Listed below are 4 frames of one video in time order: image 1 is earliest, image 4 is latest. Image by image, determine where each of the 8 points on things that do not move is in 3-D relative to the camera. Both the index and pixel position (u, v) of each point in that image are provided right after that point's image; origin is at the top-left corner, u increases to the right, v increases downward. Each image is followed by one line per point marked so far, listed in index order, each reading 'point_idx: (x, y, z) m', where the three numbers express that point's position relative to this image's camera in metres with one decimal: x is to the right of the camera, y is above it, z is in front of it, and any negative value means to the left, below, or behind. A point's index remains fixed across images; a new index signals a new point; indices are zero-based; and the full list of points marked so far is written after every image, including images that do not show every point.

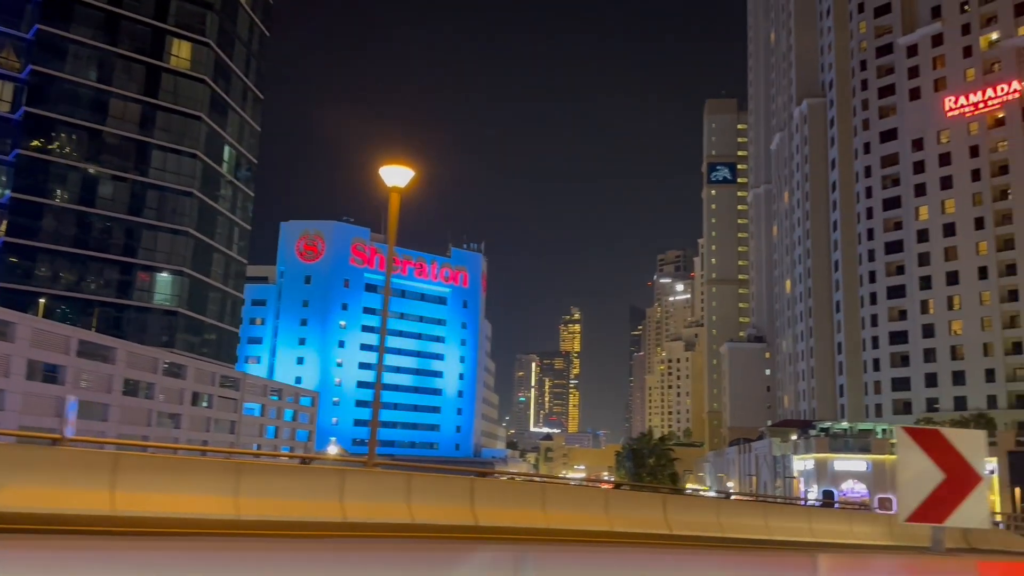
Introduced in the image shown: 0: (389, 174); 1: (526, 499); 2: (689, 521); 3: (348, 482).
0: (-2.2, +2.1, +15.0) m
1: (+0.2, -4.0, +15.8) m
2: (+3.8, -5.0, +17.9) m
3: (-2.7, -3.2, +13.8) m
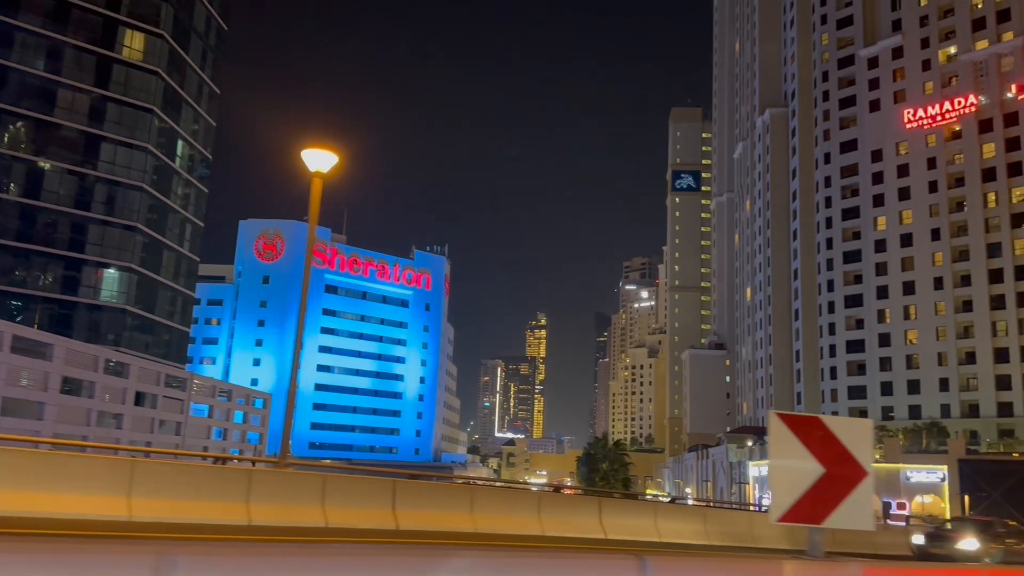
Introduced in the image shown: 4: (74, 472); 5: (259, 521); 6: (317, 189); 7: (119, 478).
0: (-3.5, +2.2, +14.3) m
1: (-1.1, -3.9, +15.2) m
2: (+2.3, -5.0, +17.4) m
3: (-4.0, -3.0, +13.0) m
4: (-5.9, -2.4, +11.2) m
5: (-3.8, -3.5, +12.7) m
6: (-3.3, +1.7, +14.4) m
7: (-5.4, -2.6, +11.6) m
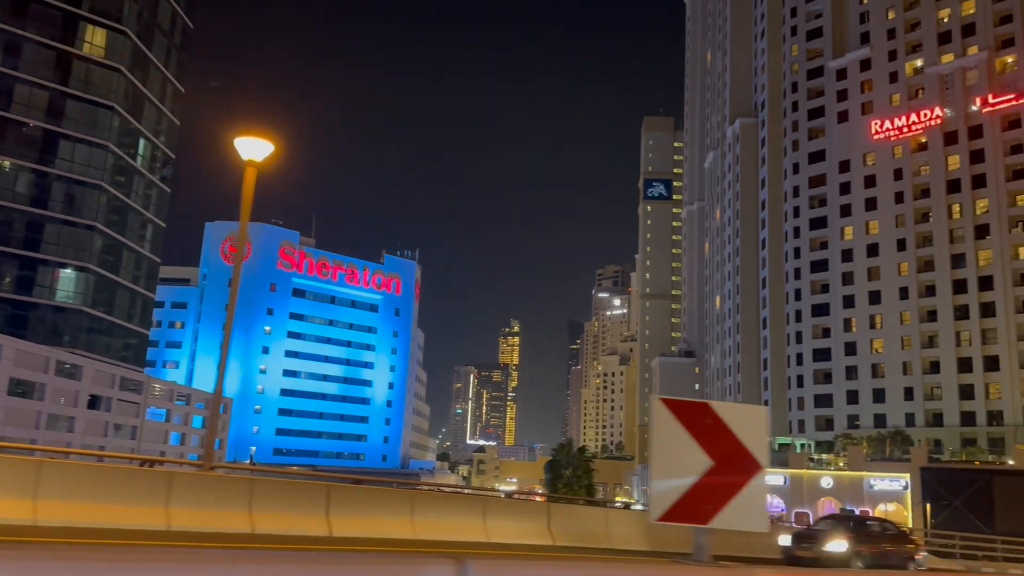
0: (-4.4, +2.3, +13.8) m
1: (-2.2, -3.8, +14.6) m
2: (+1.2, -5.0, +16.9) m
3: (-4.9, -2.9, +12.4) m
4: (-6.8, -2.3, +10.5) m
5: (-4.8, -3.4, +12.1) m
6: (-4.3, +1.8, +13.8) m
7: (-6.4, -2.5, +10.9) m
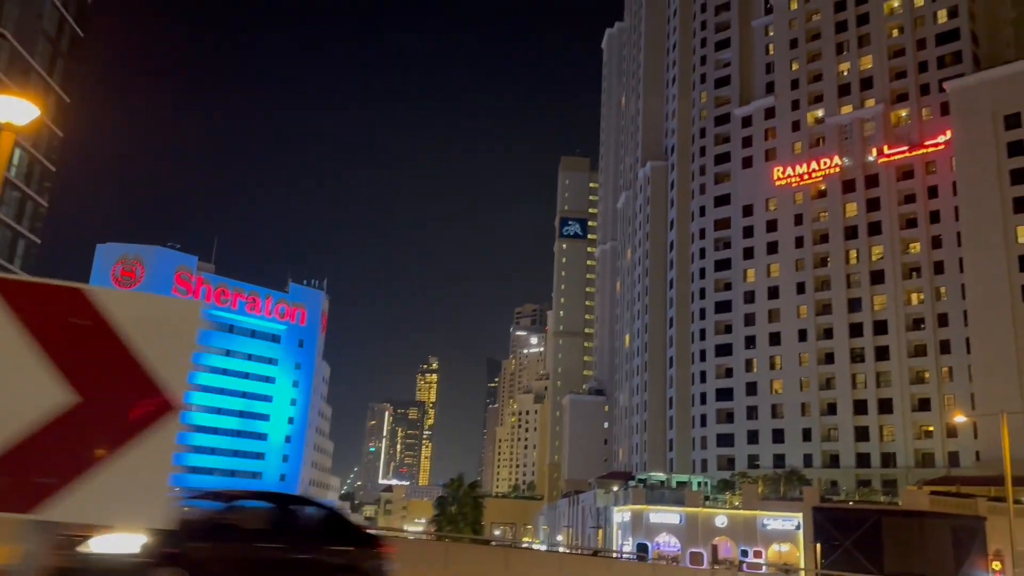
0: (-7.3, +2.5, +11.8) m
1: (-5.2, -3.8, +12.6) m
2: (-2.1, -5.1, +15.2) m
3: (-7.8, -2.7, +10.2) m
4: (-9.4, -1.9, +8.1) m
5: (-7.6, -3.2, +9.9) m
6: (-7.1, +2.0, +11.8) m
7: (-9.0, -2.1, +8.6) m
